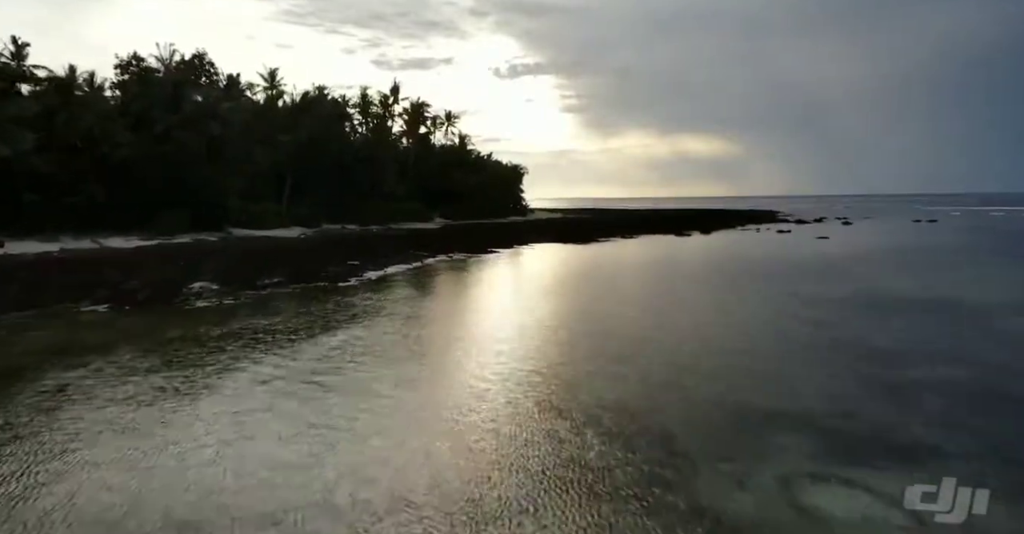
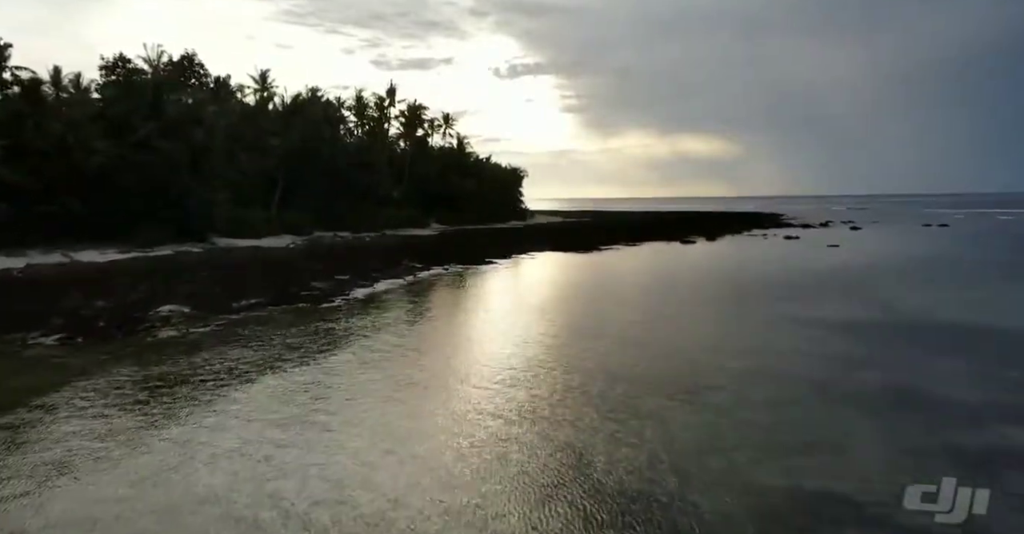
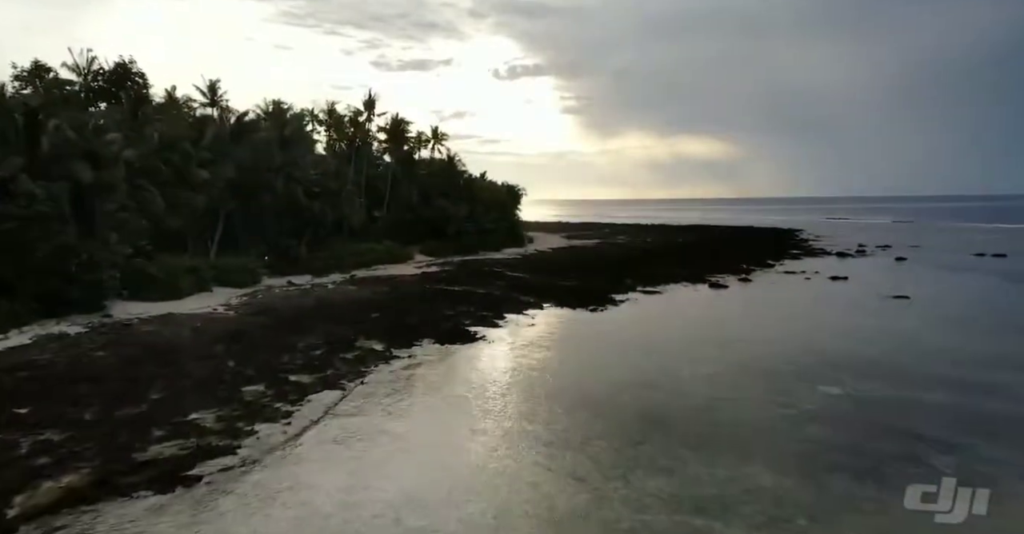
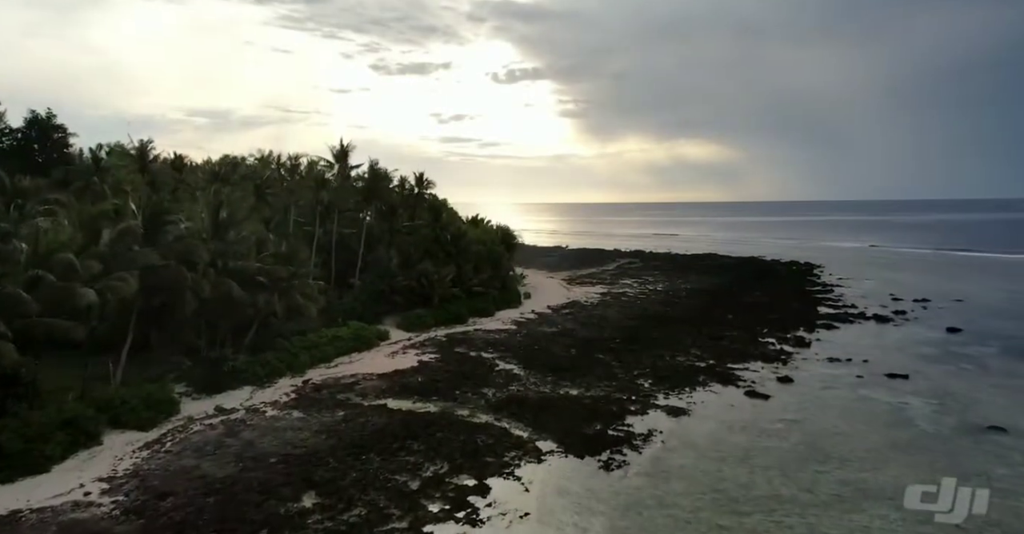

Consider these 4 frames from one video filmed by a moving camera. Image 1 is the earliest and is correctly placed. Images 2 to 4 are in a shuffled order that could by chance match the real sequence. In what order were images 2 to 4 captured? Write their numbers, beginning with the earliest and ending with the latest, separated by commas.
2, 3, 4
